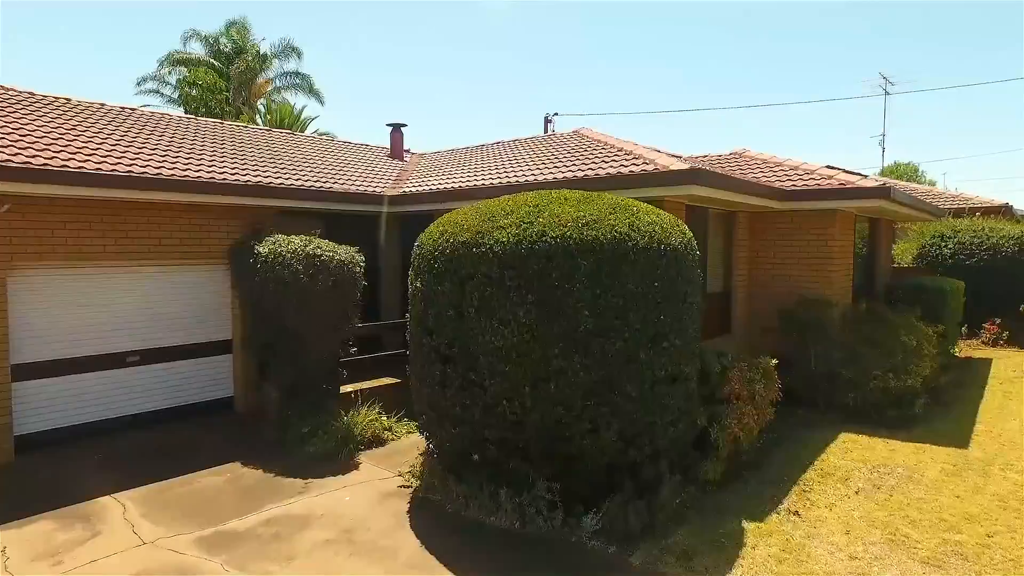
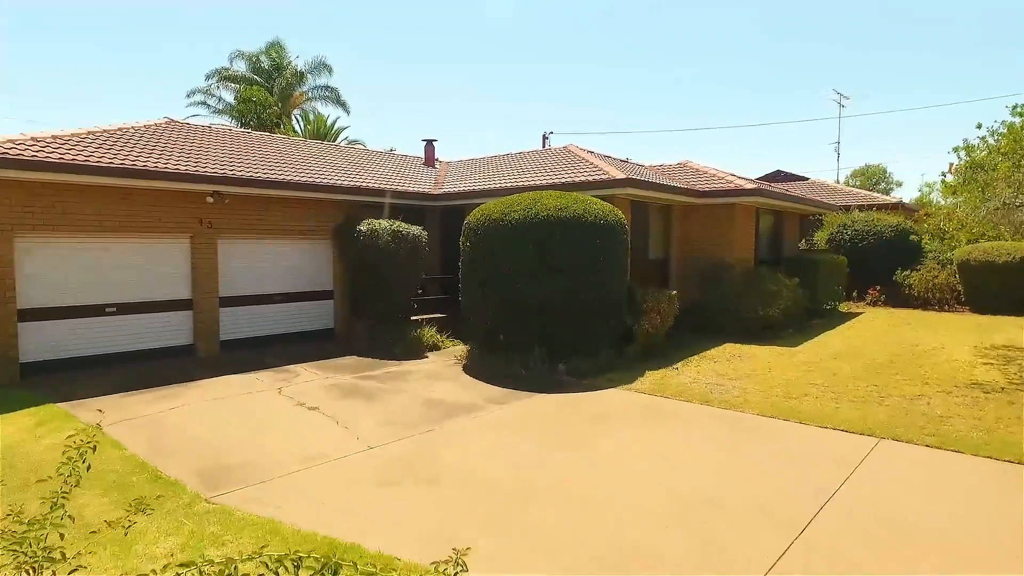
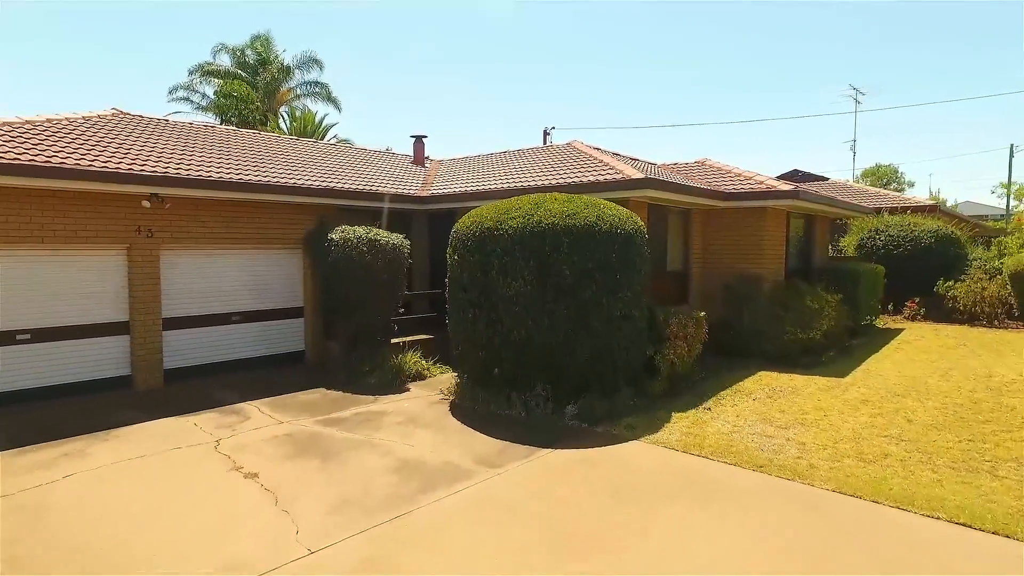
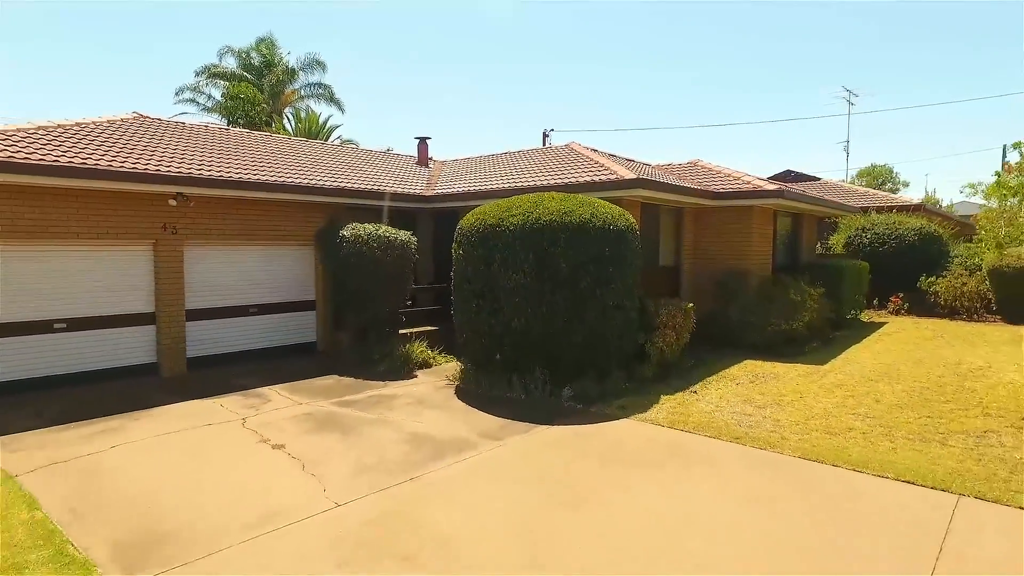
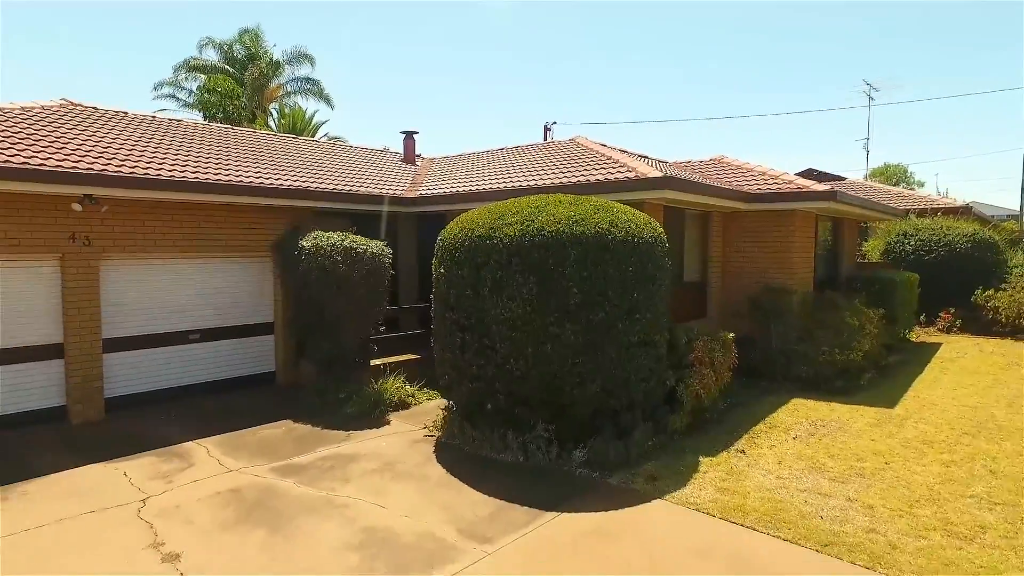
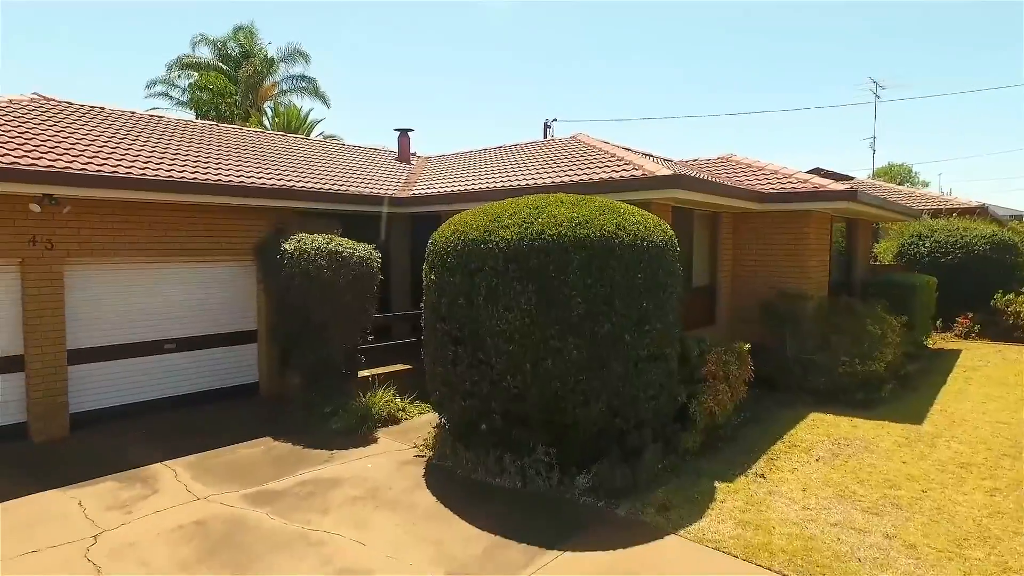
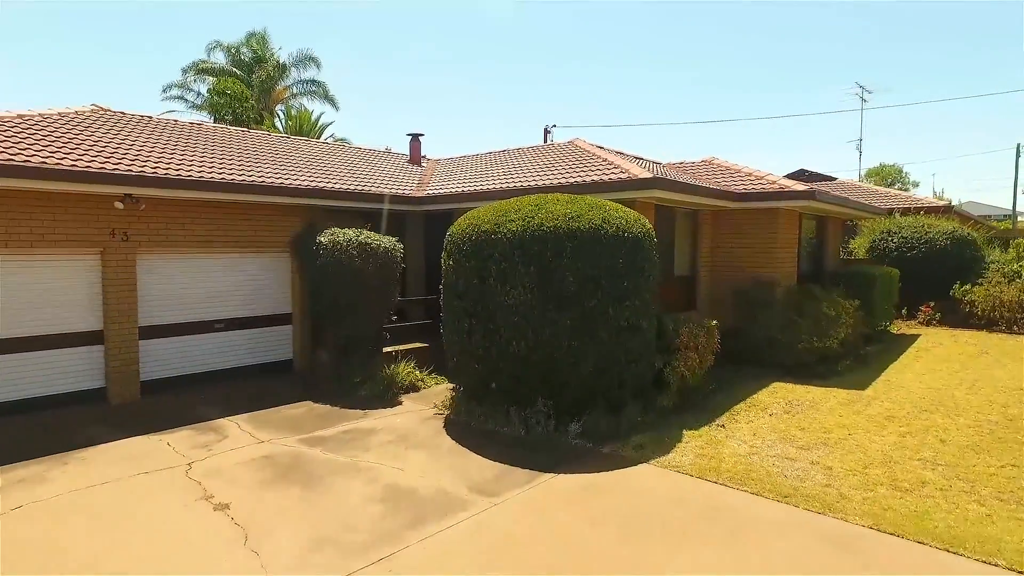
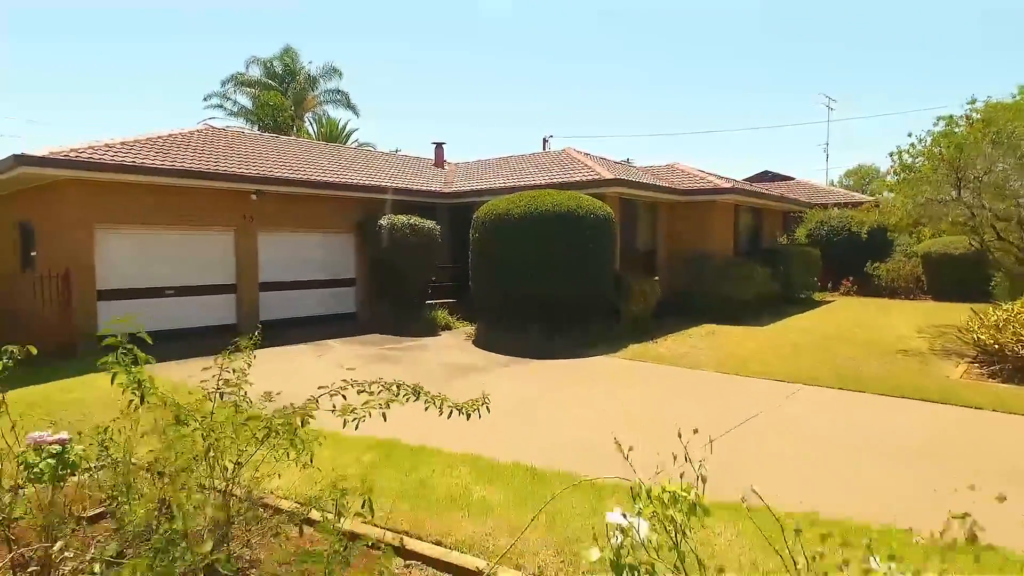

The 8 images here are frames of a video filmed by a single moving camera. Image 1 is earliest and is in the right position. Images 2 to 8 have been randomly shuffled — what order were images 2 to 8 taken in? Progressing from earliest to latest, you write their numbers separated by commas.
6, 5, 7, 3, 4, 2, 8
